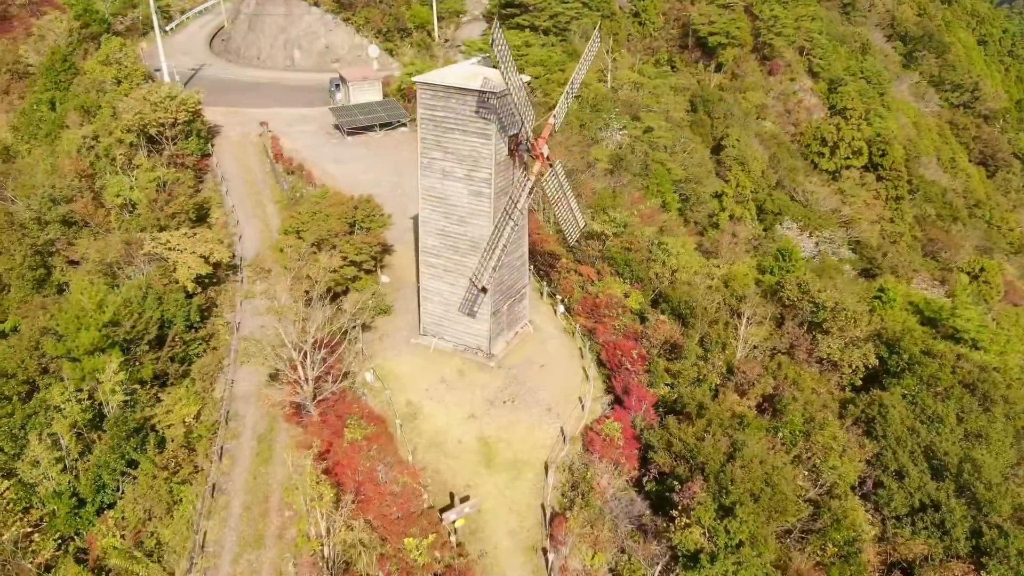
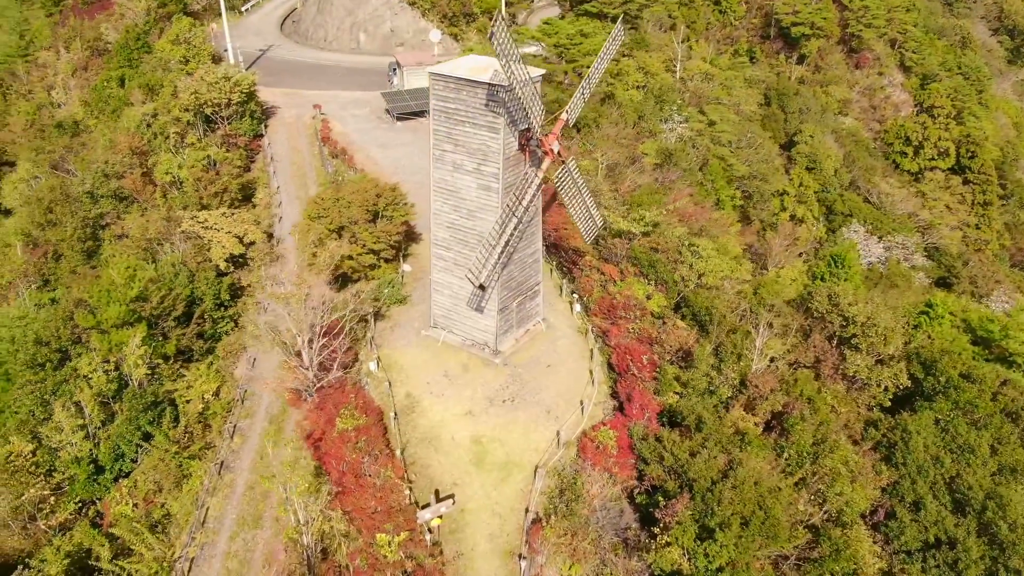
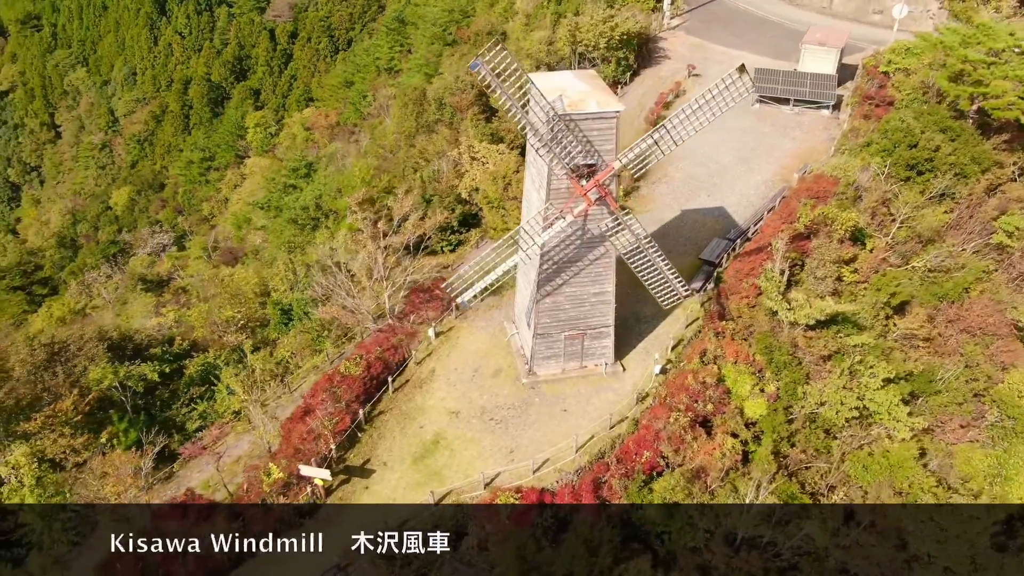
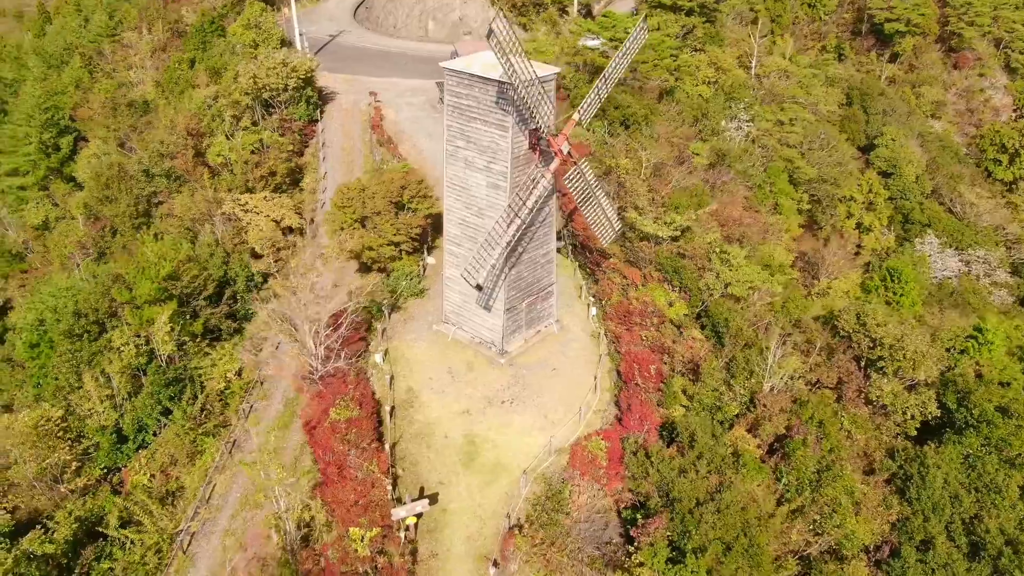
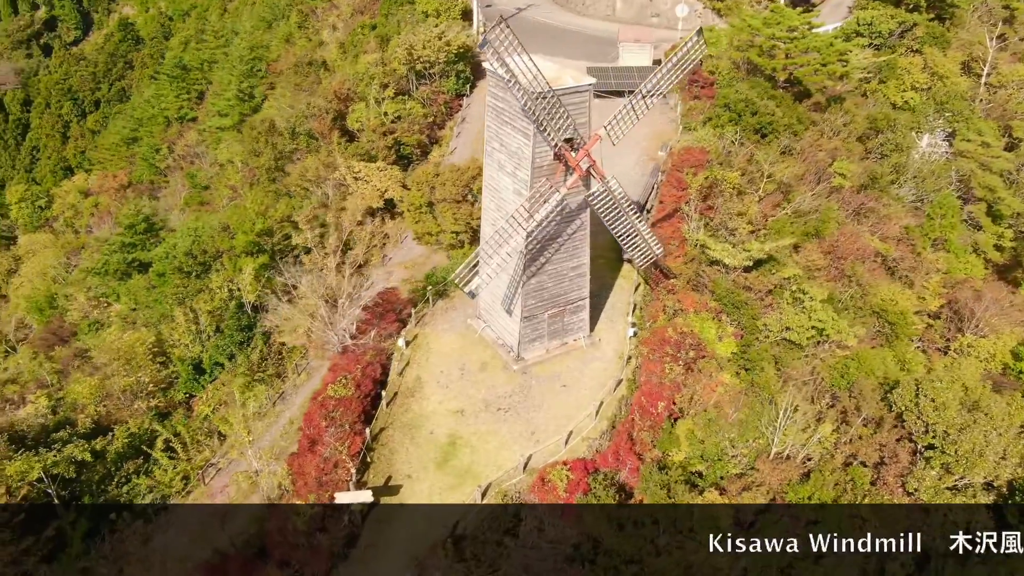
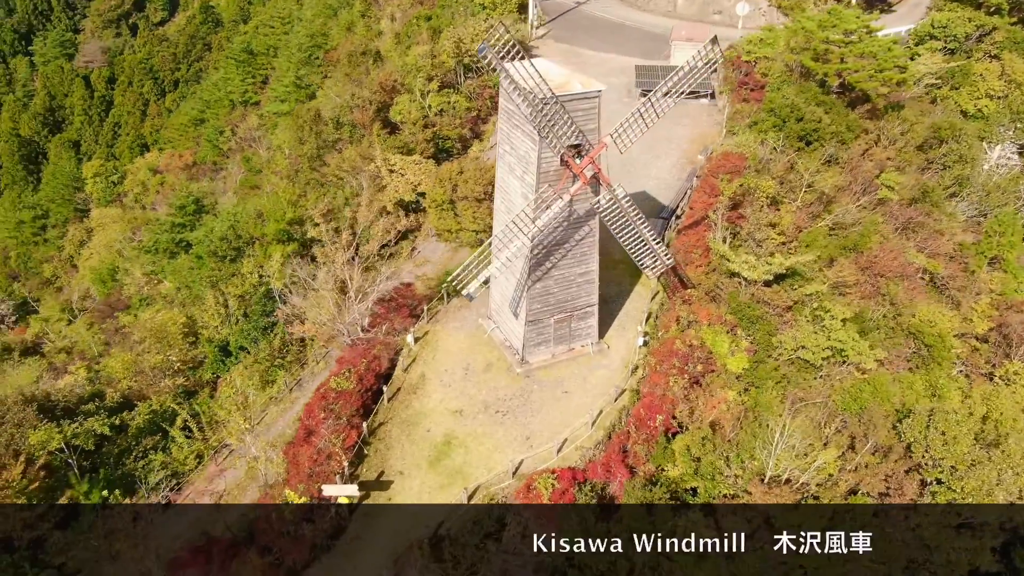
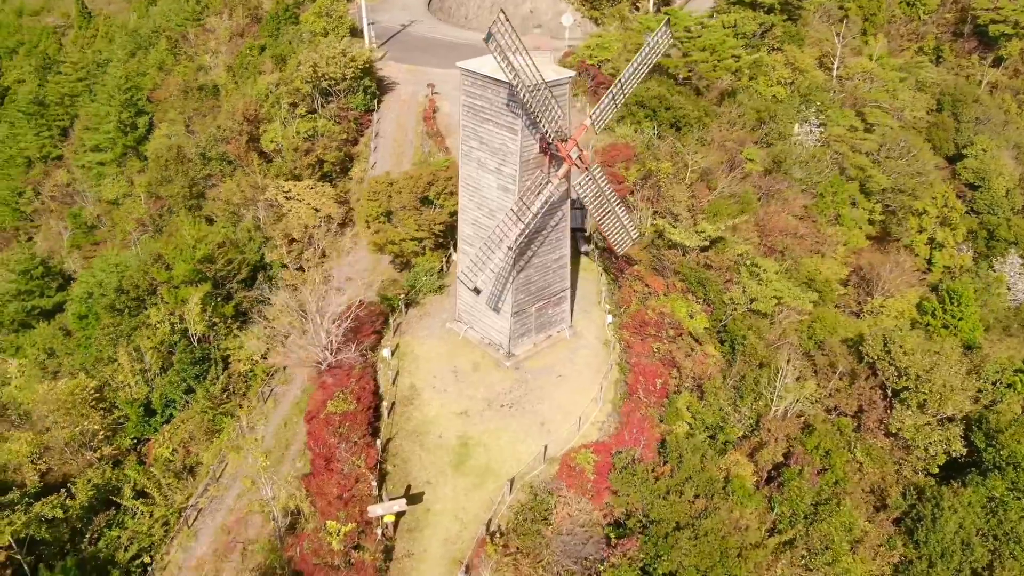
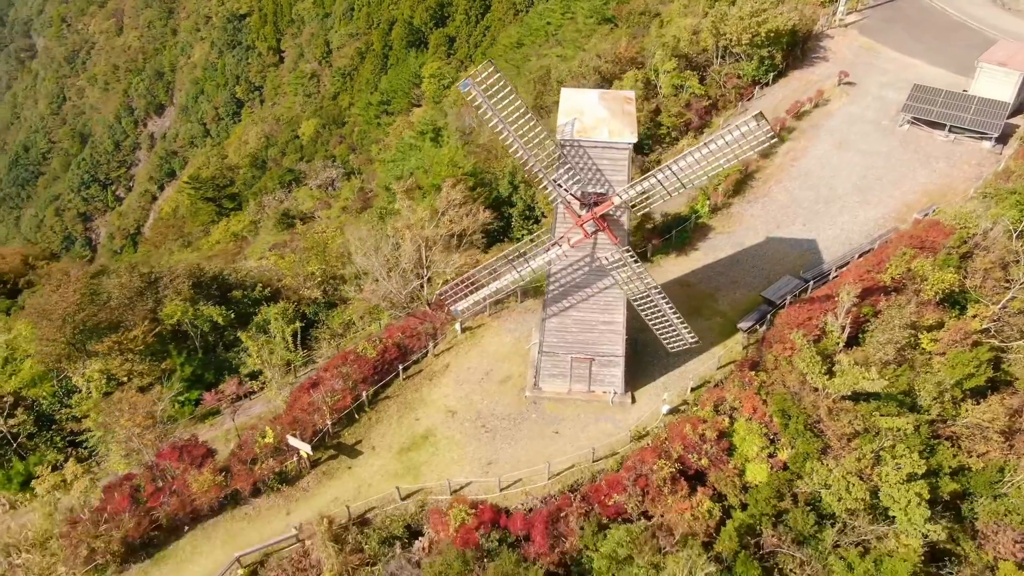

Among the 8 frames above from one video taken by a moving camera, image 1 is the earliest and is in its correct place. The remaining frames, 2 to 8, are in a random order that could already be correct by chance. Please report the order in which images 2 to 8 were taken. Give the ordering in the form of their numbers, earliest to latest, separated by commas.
2, 4, 7, 5, 6, 3, 8
